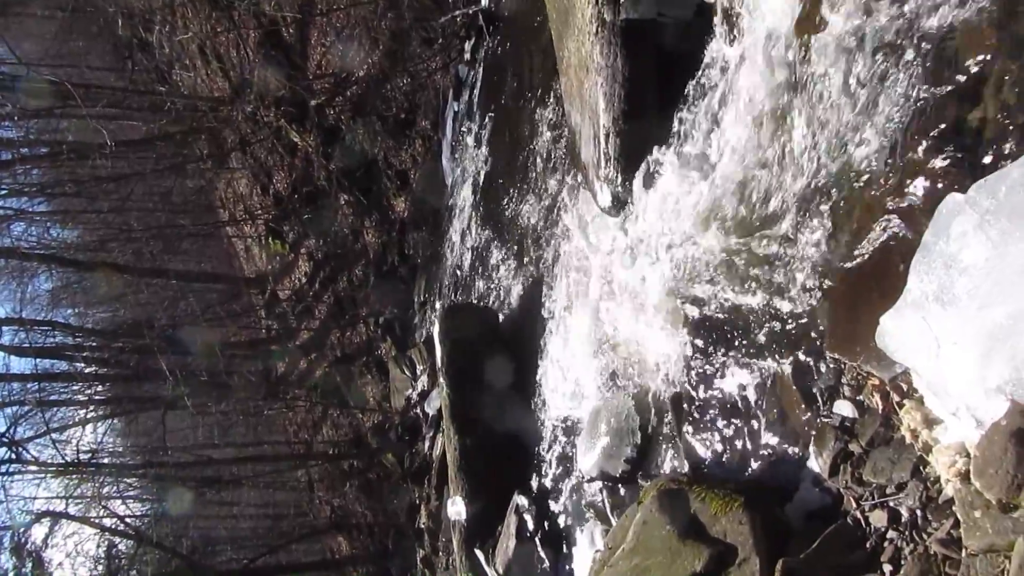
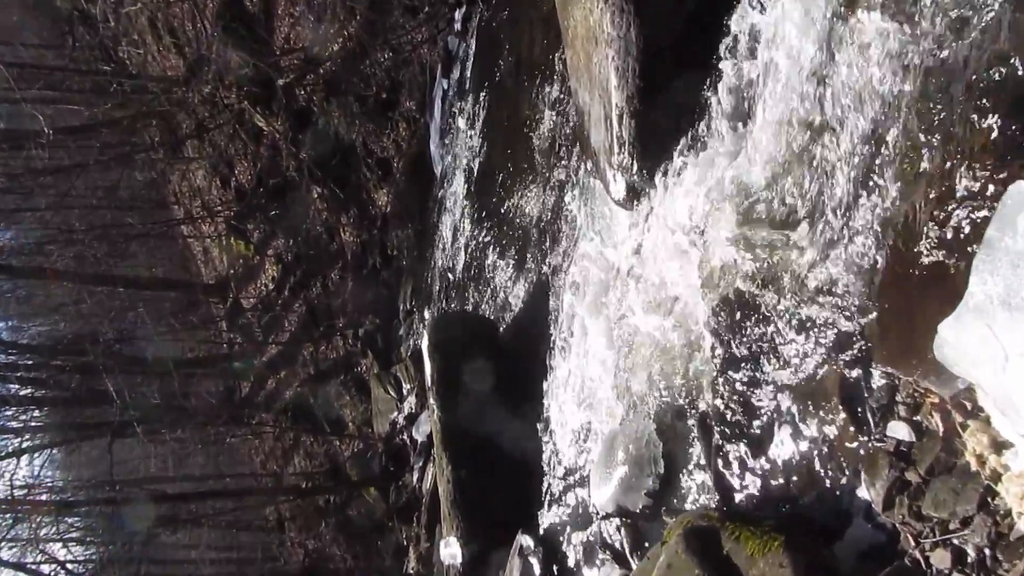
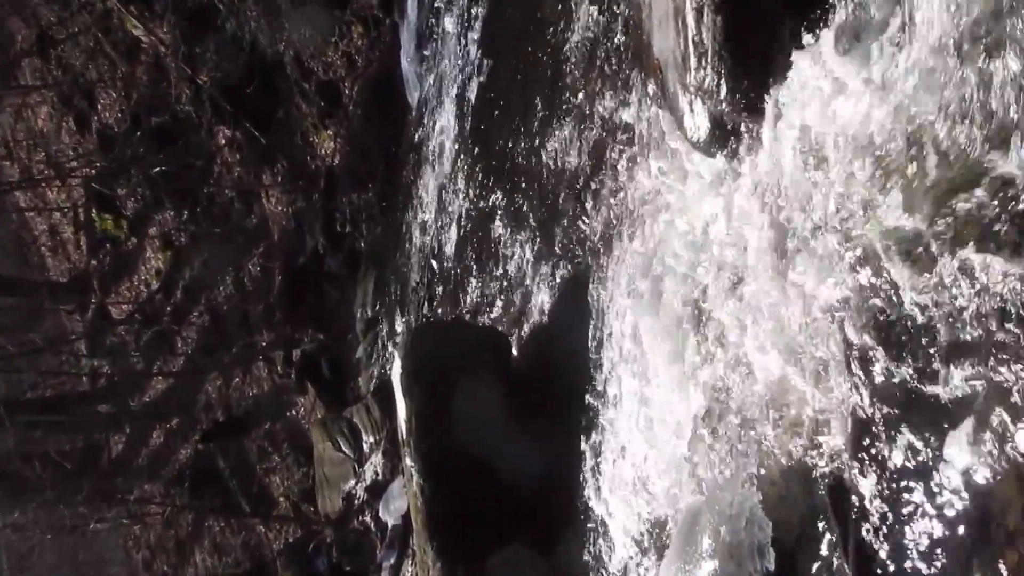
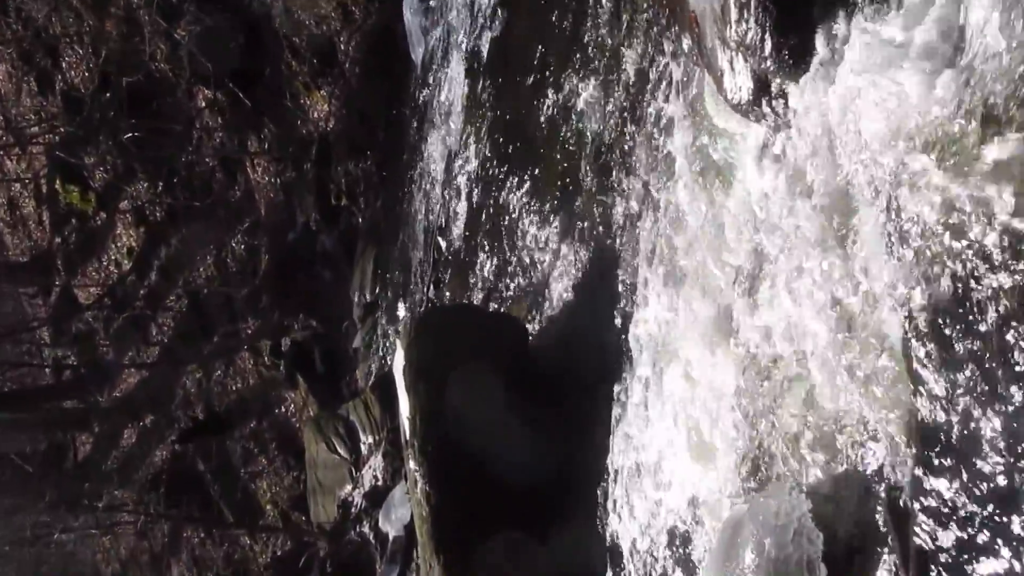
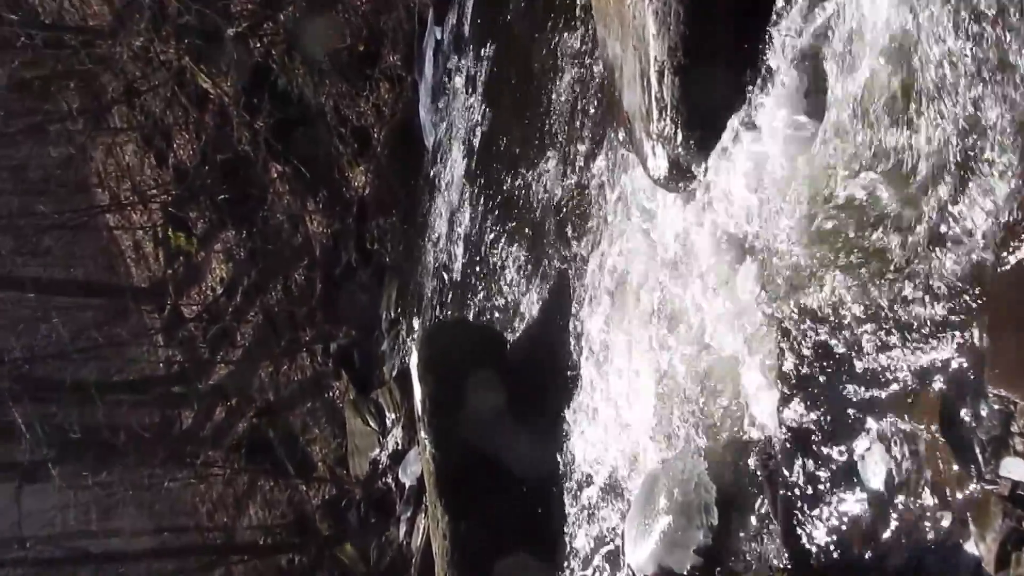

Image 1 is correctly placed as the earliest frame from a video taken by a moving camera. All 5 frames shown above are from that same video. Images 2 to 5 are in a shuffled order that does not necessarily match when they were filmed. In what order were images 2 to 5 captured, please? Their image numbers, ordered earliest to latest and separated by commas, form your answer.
2, 5, 3, 4
